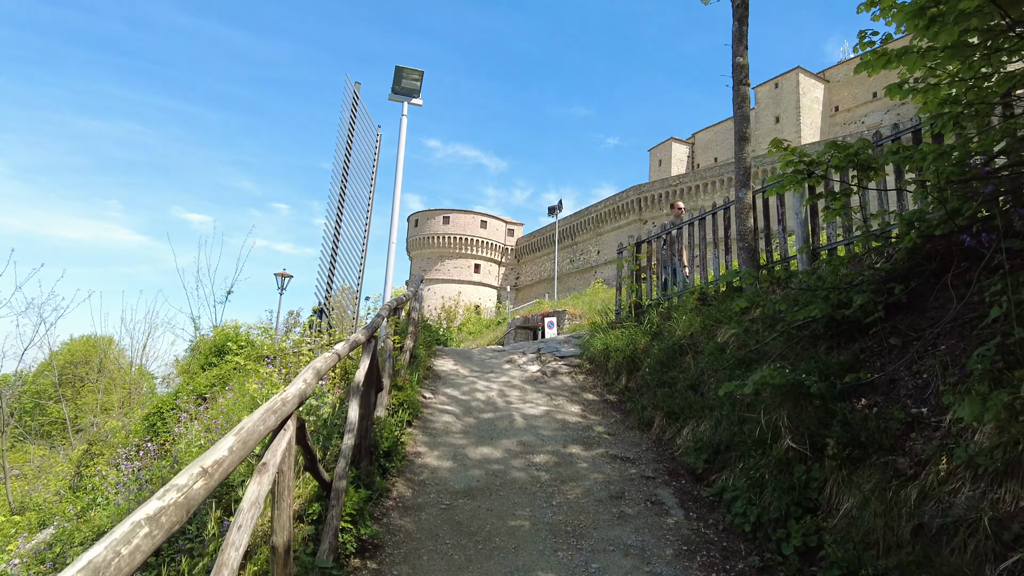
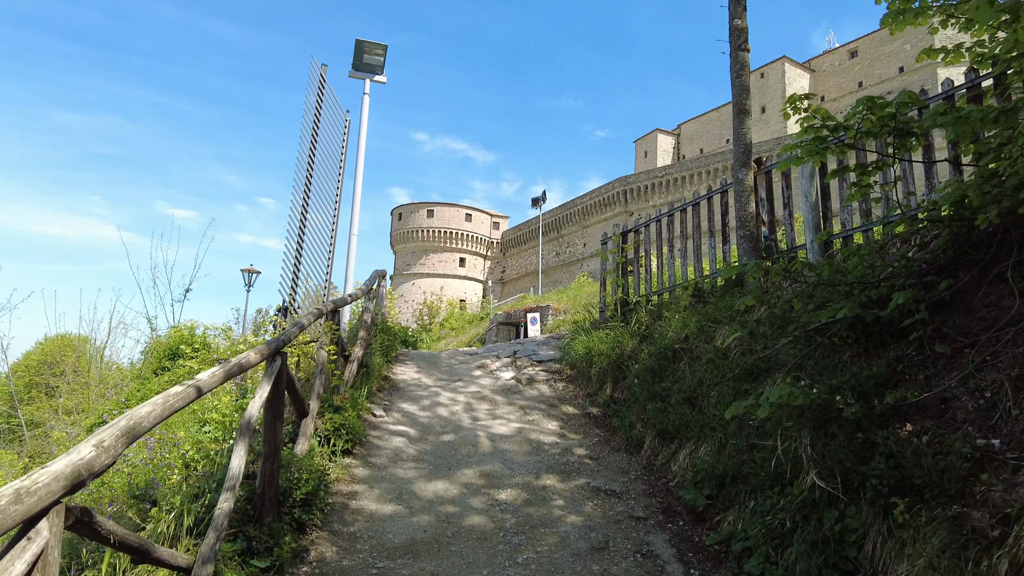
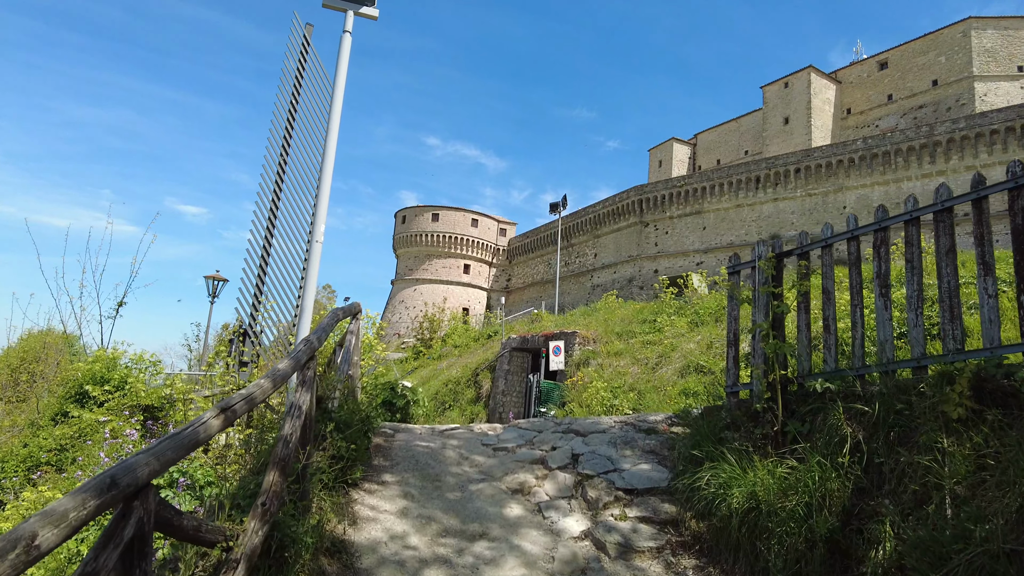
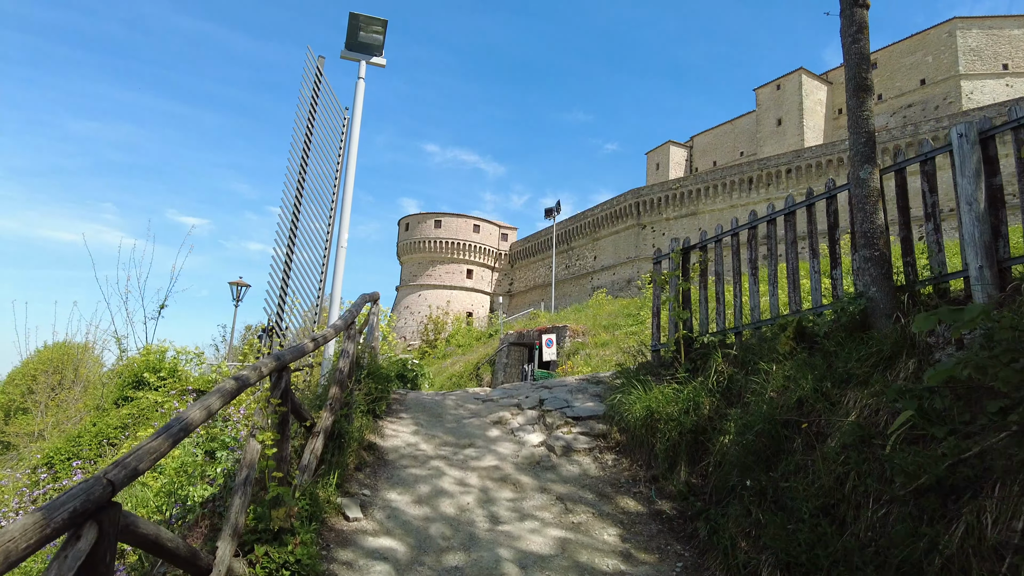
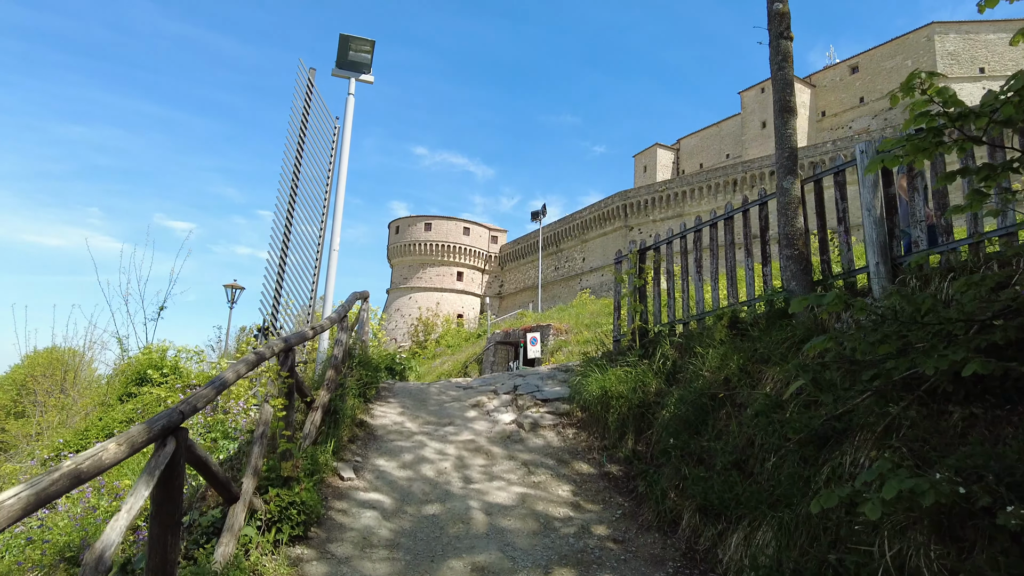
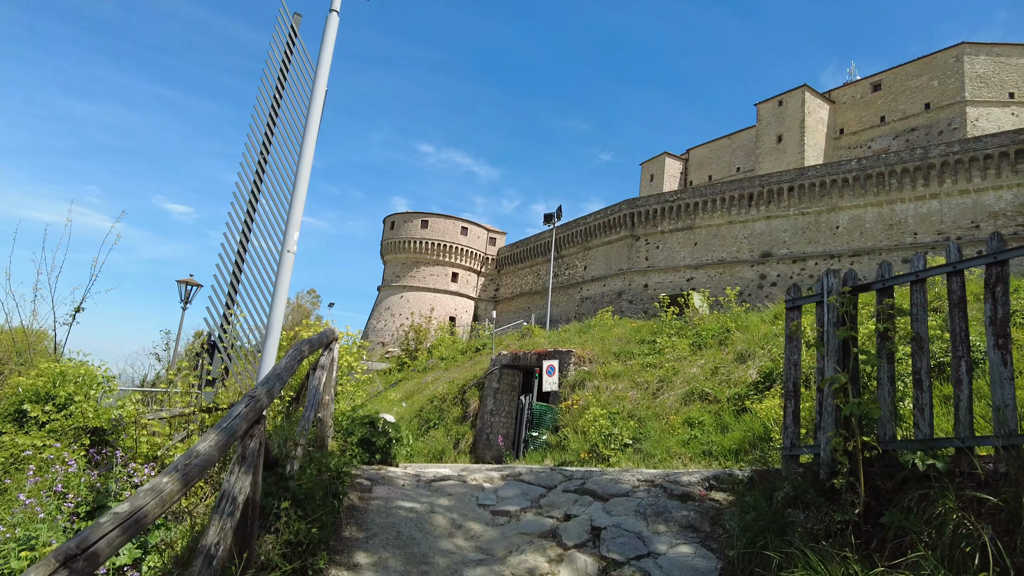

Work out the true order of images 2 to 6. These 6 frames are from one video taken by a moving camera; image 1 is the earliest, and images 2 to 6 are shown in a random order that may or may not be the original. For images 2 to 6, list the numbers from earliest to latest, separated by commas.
2, 5, 4, 3, 6
